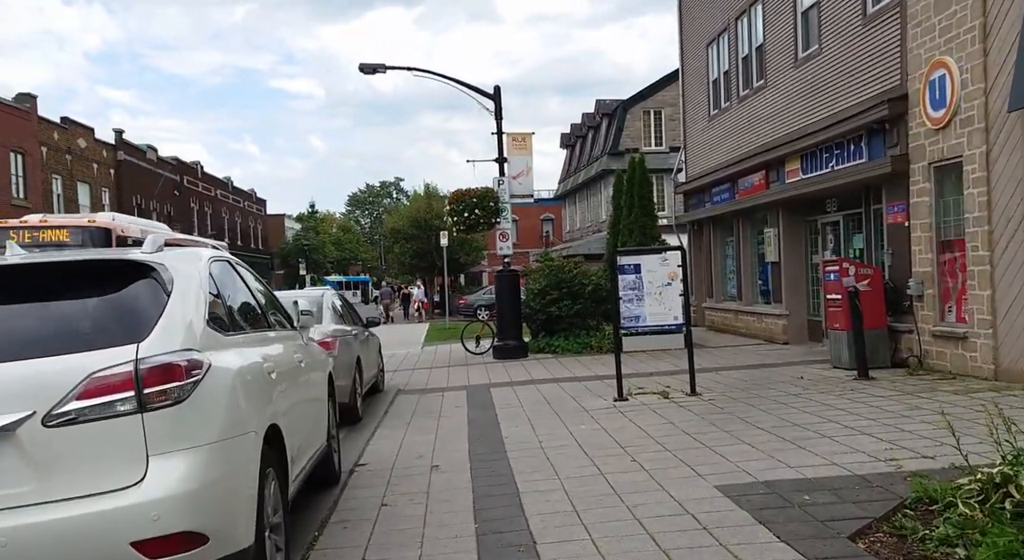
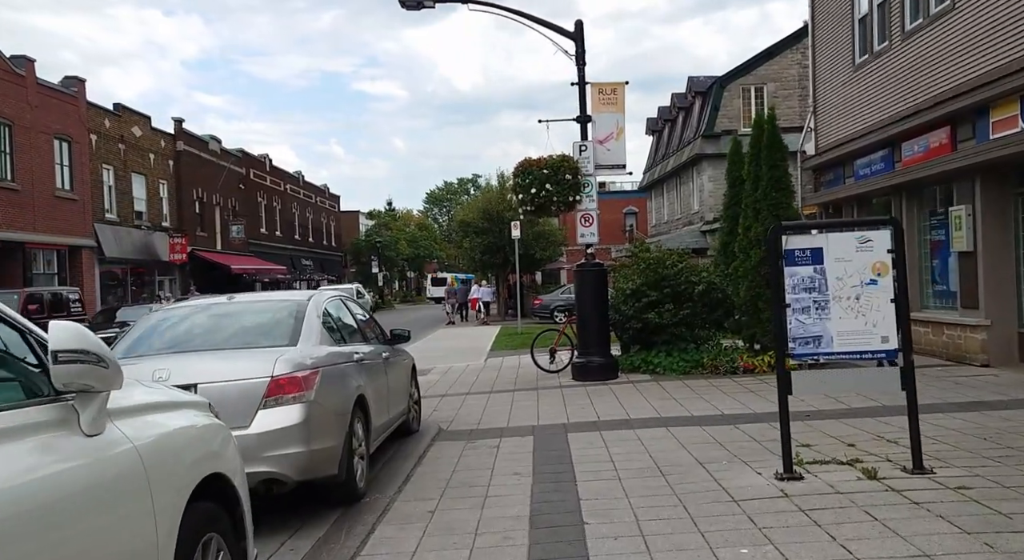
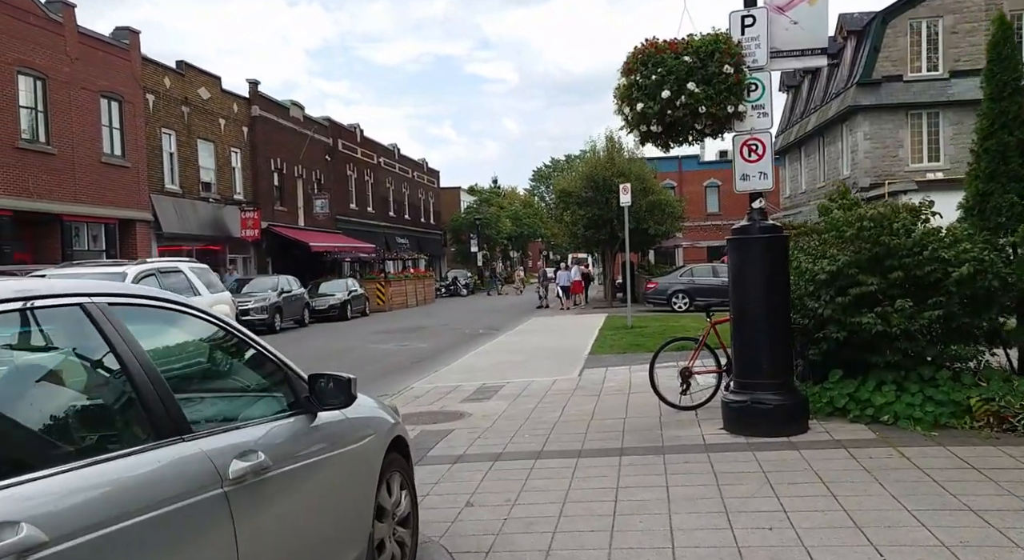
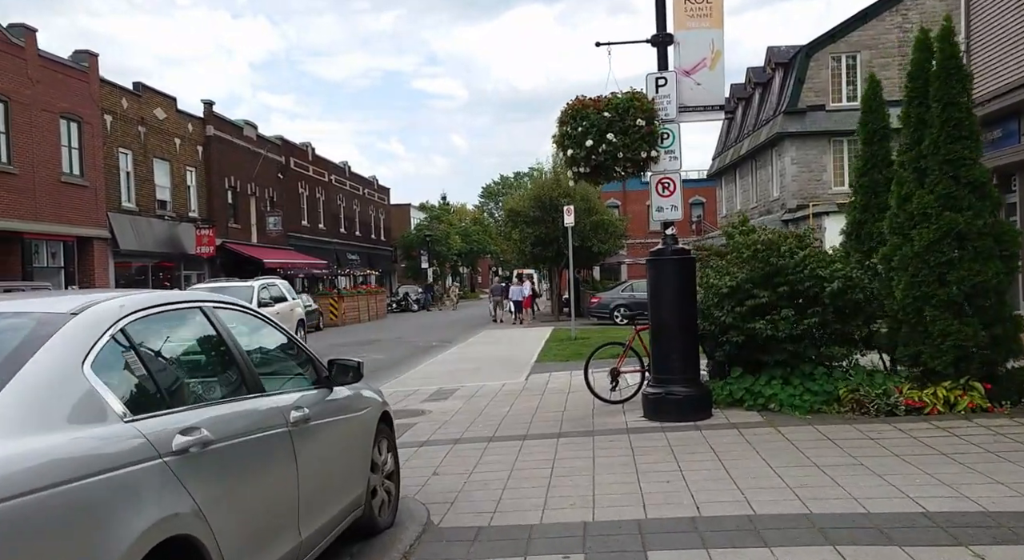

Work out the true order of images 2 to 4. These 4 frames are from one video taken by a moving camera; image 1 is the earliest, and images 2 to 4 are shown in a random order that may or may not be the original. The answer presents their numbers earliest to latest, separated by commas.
2, 4, 3
